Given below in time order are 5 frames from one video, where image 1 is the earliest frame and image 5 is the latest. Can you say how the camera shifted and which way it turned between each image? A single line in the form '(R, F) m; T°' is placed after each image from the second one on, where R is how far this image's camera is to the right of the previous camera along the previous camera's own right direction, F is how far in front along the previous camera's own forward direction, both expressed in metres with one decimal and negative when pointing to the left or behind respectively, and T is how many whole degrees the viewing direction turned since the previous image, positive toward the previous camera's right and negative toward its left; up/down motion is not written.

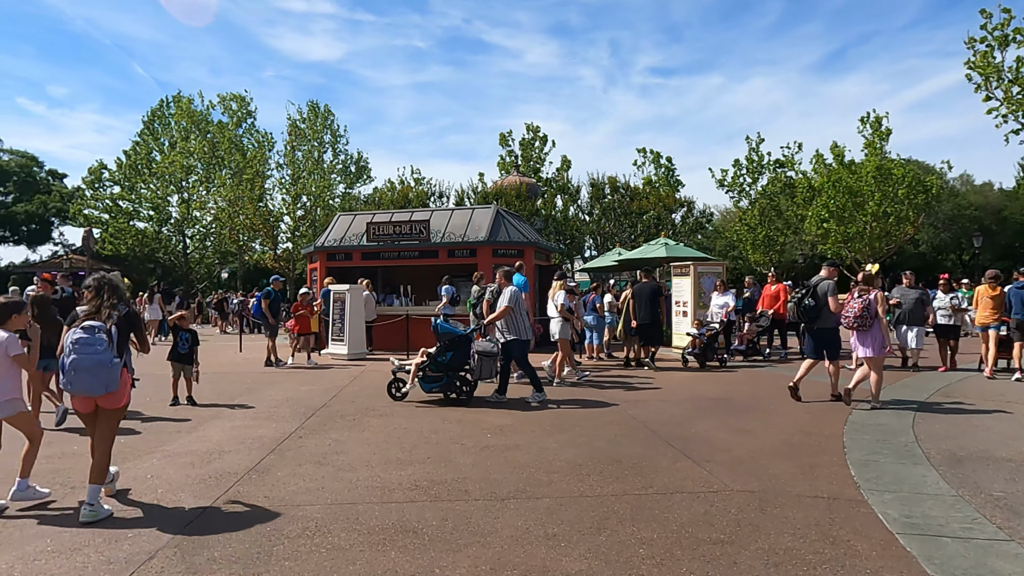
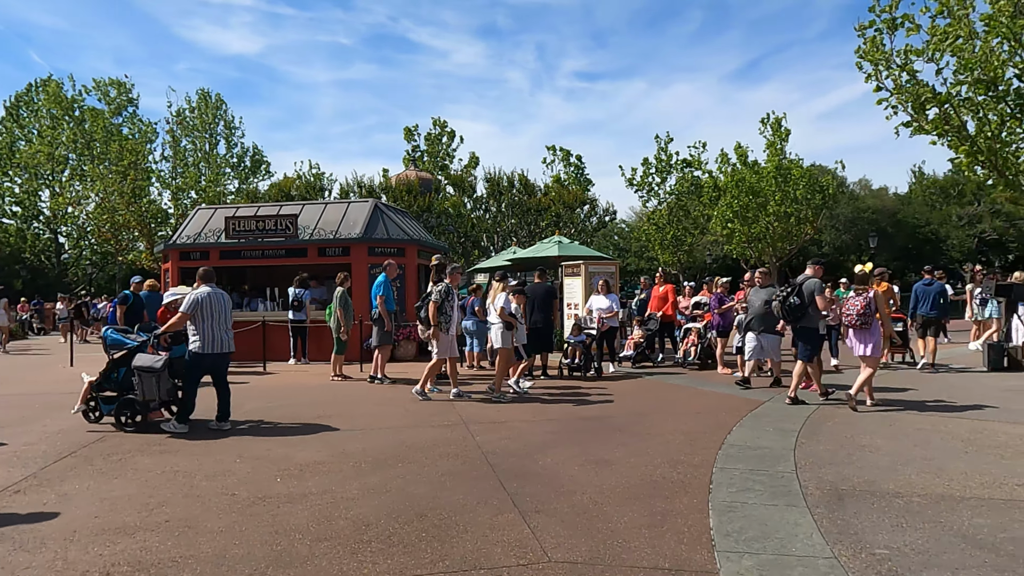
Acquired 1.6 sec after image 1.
(+1.1, +1.4) m; +6°
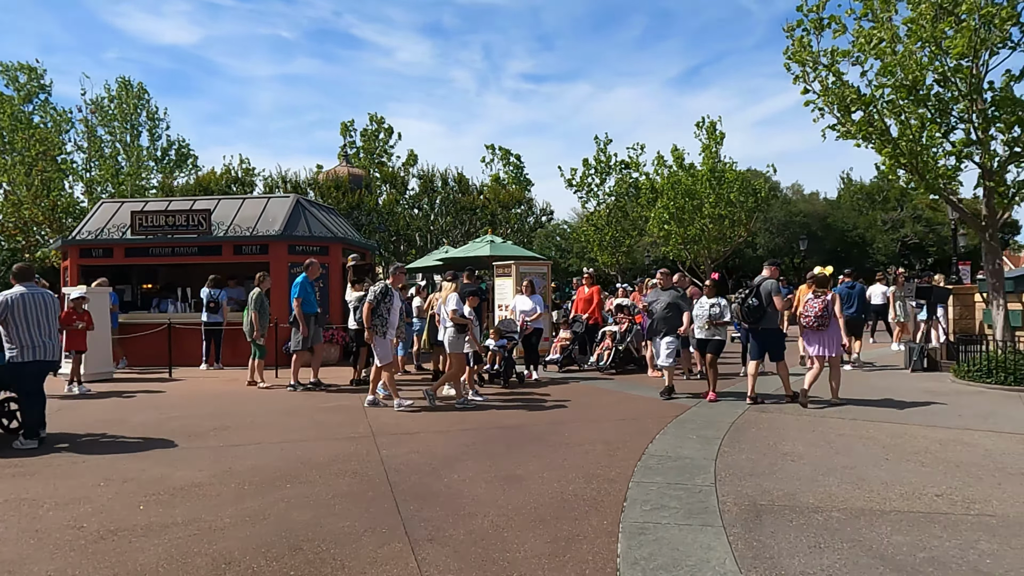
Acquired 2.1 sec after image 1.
(+0.3, +0.5) m; +5°
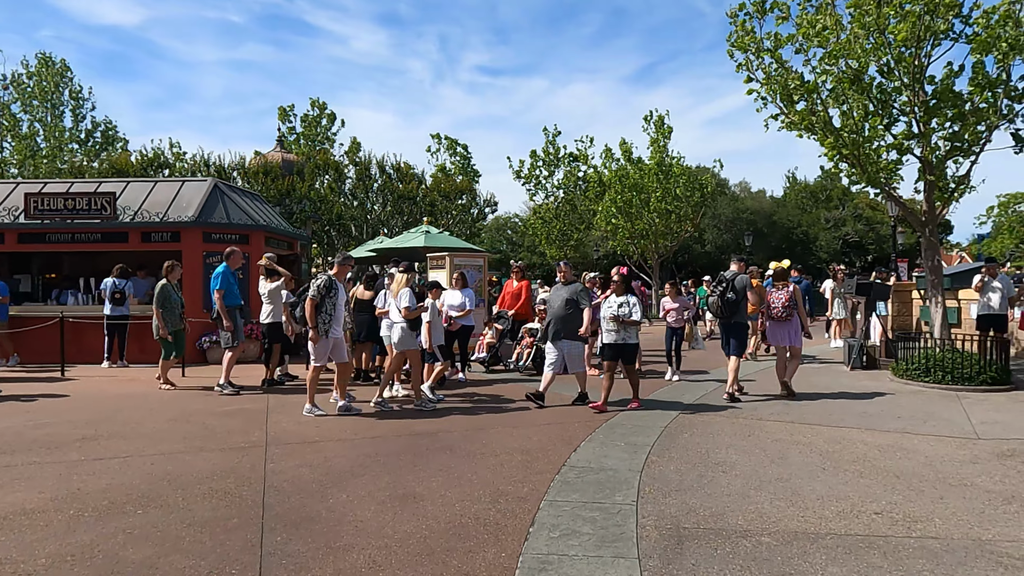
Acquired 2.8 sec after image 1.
(+0.4, +0.7) m; +4°
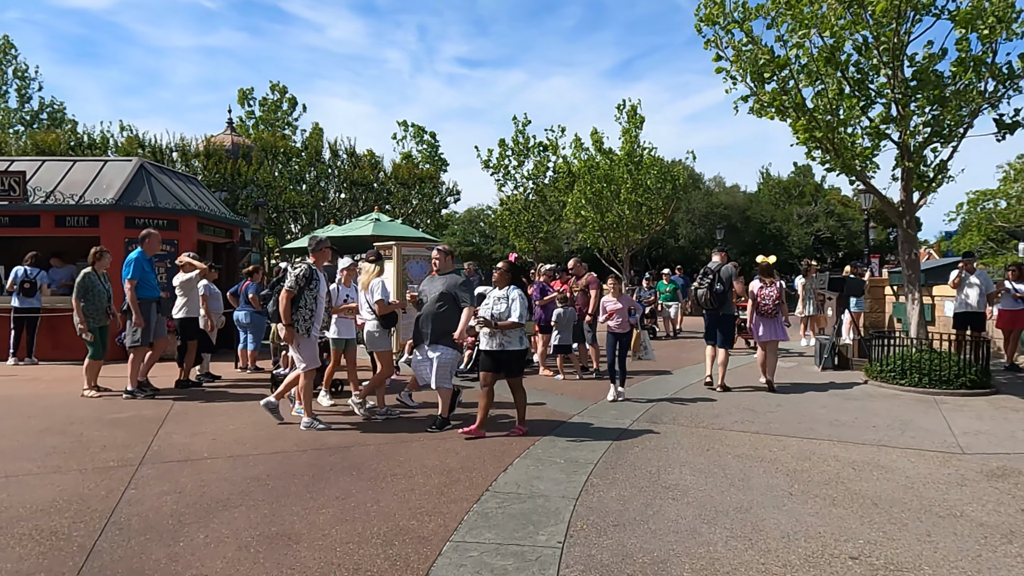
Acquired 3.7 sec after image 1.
(+0.4, +0.9) m; +2°
